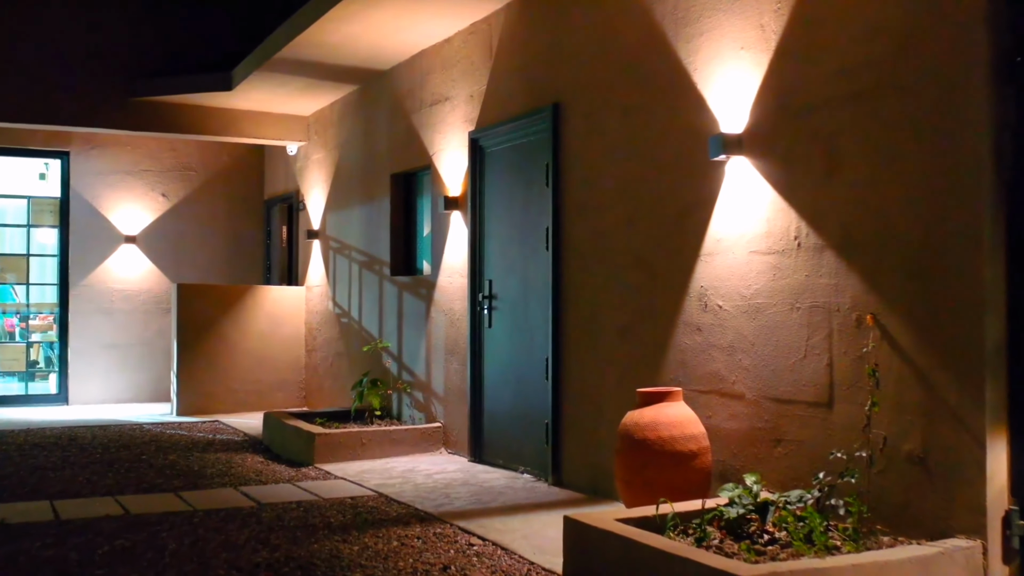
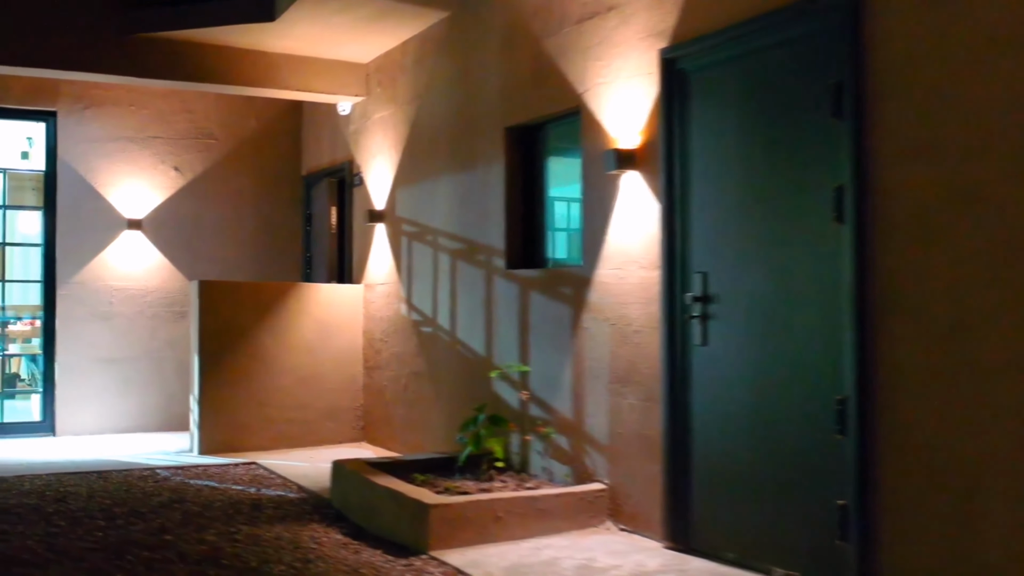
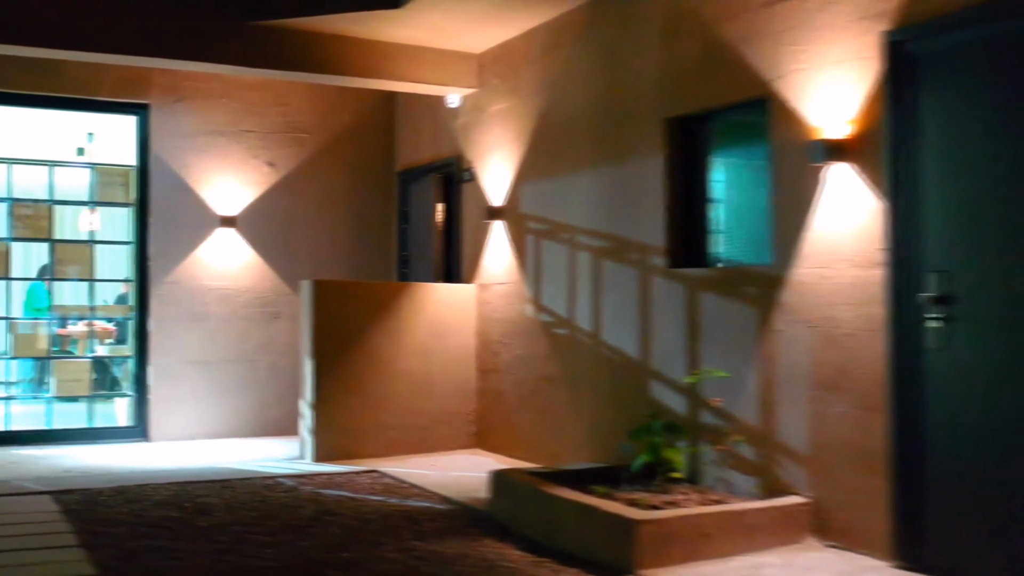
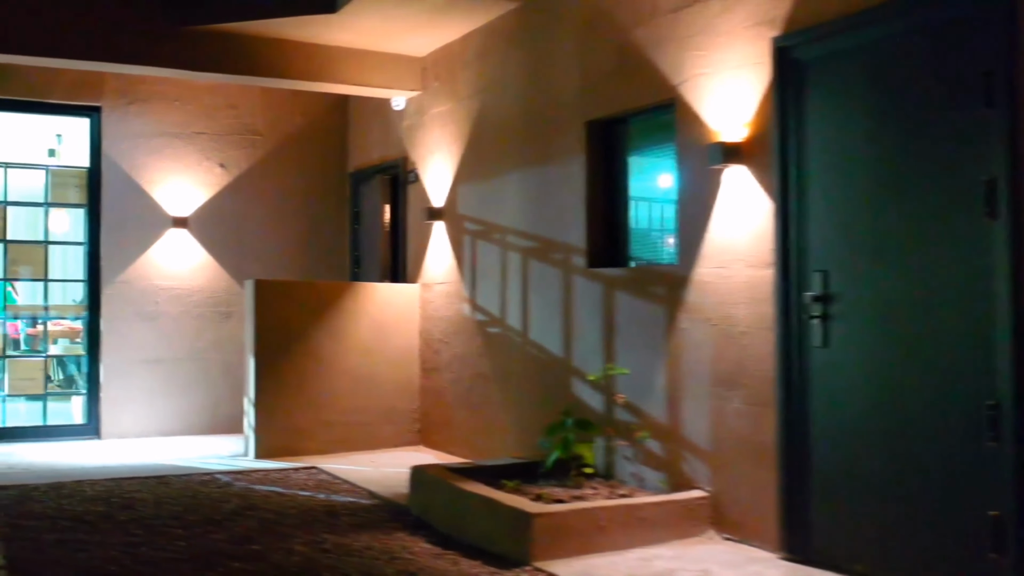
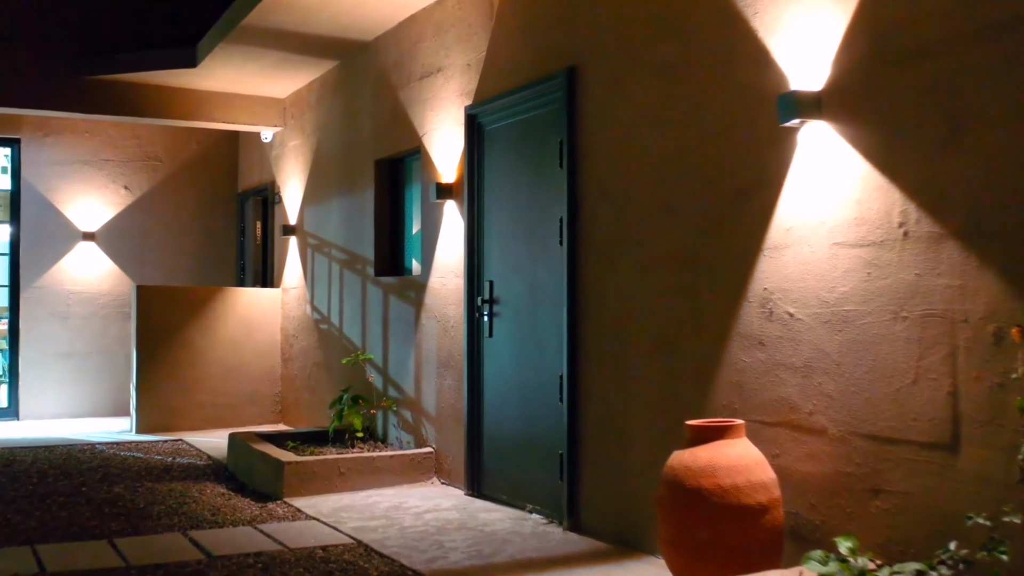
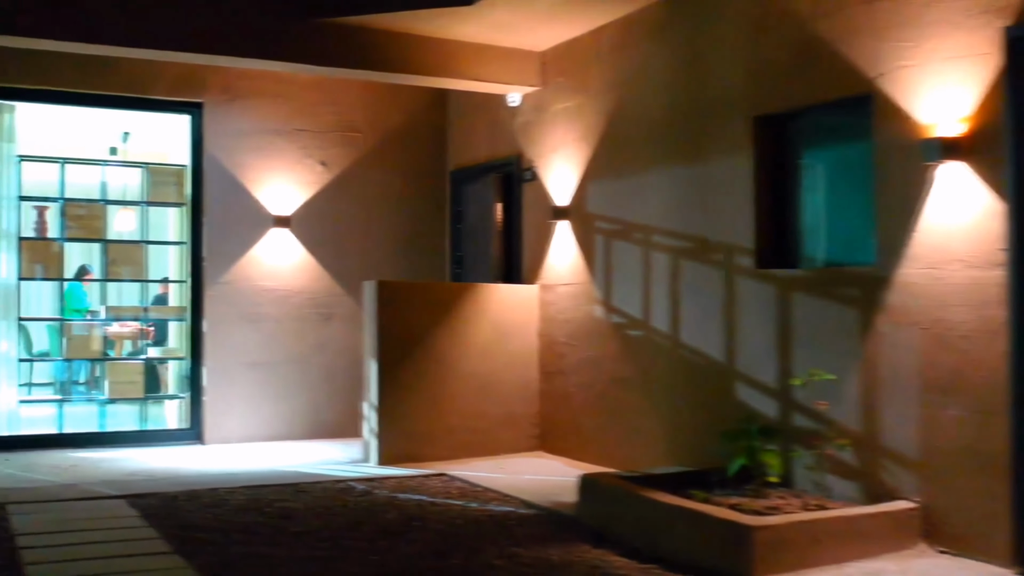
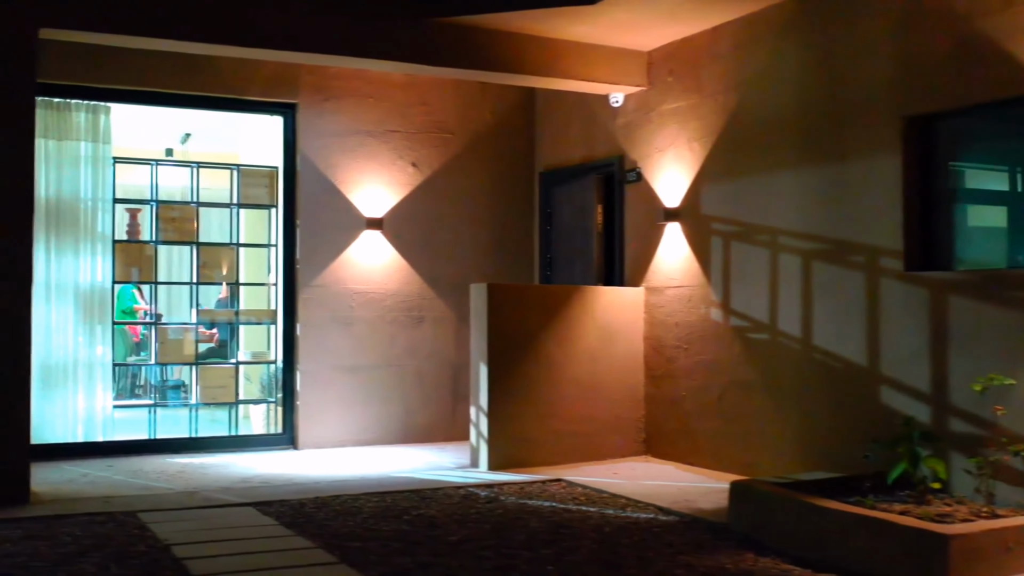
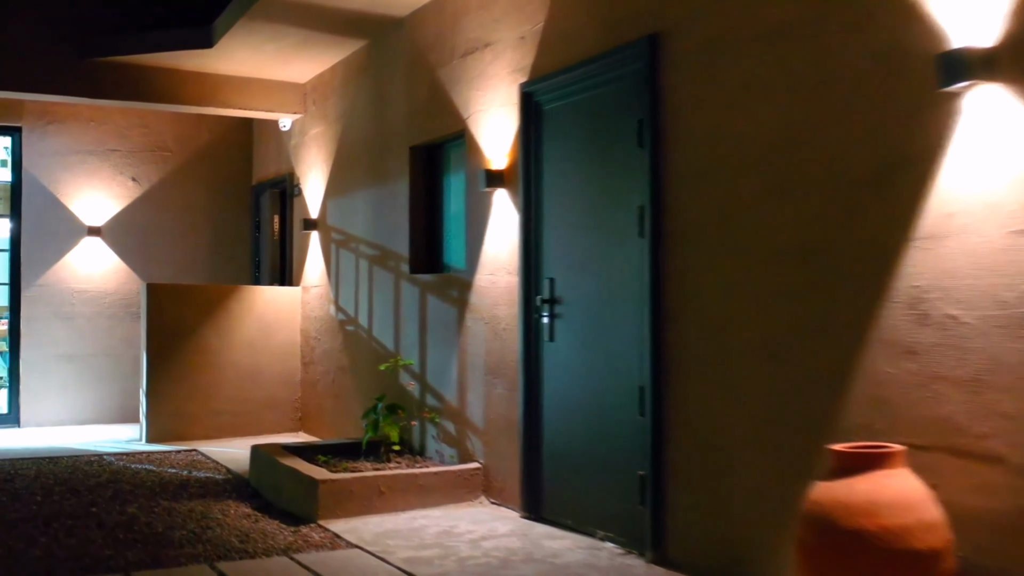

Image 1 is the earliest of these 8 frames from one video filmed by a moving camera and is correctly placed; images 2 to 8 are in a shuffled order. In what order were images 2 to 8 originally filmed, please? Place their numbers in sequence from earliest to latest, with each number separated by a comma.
5, 8, 2, 4, 3, 6, 7
